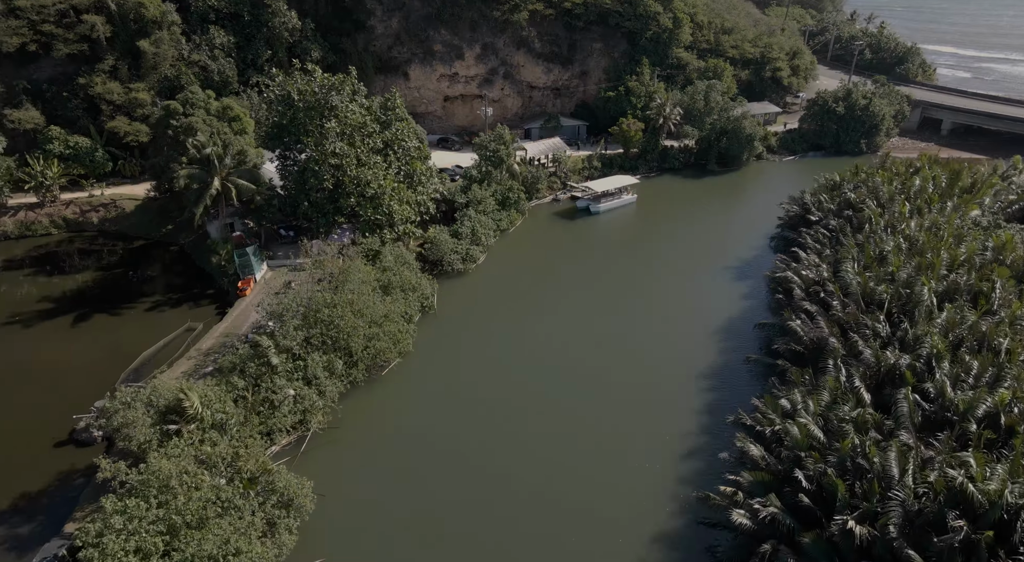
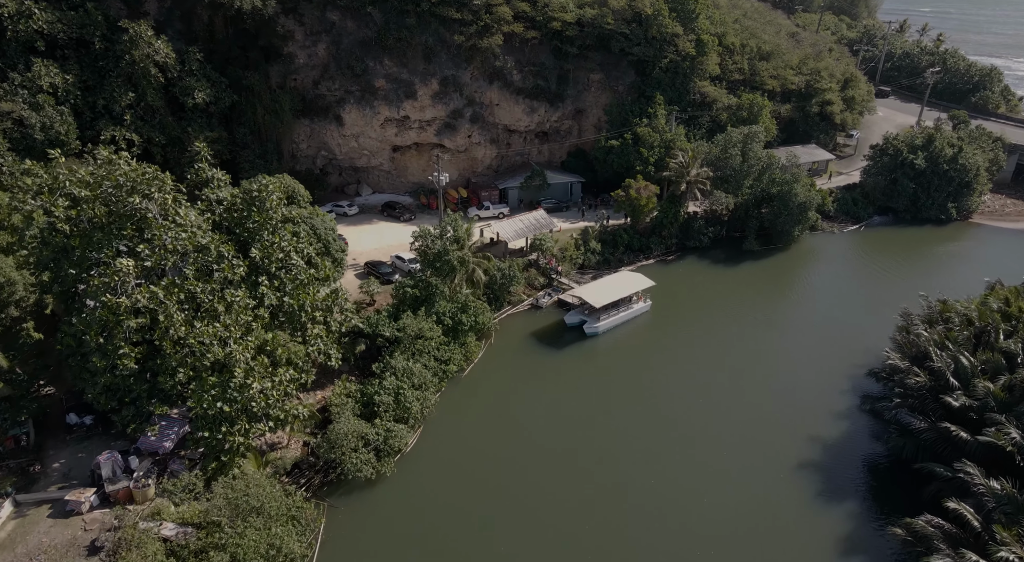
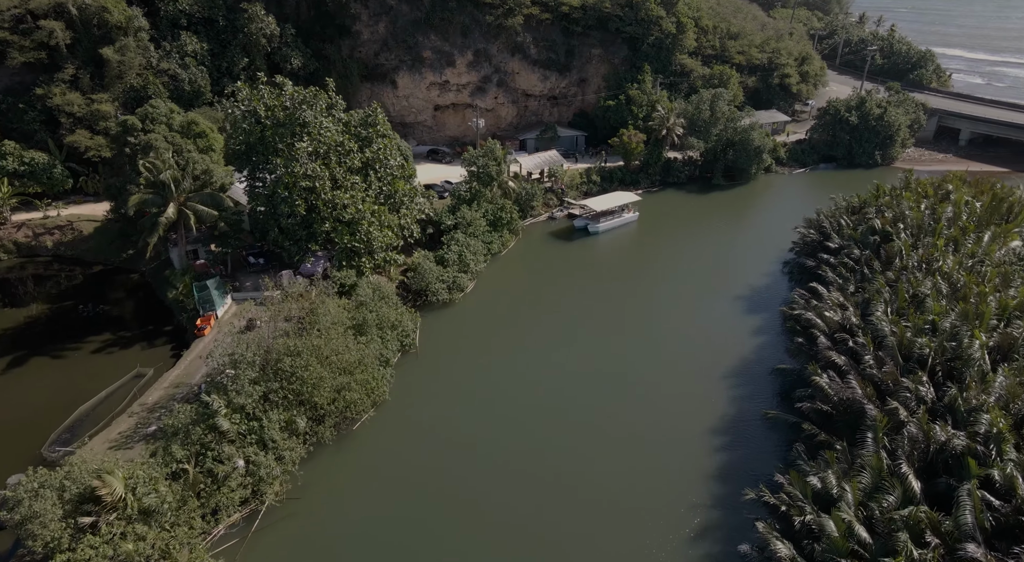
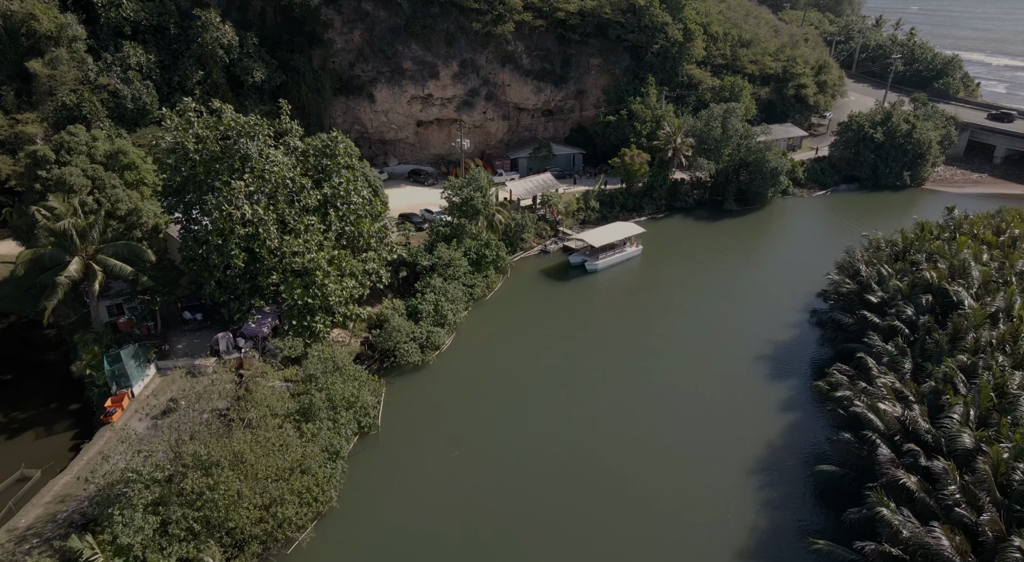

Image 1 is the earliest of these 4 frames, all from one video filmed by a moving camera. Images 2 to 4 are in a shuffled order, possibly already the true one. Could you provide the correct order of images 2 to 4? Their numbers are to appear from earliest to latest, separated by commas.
3, 4, 2
